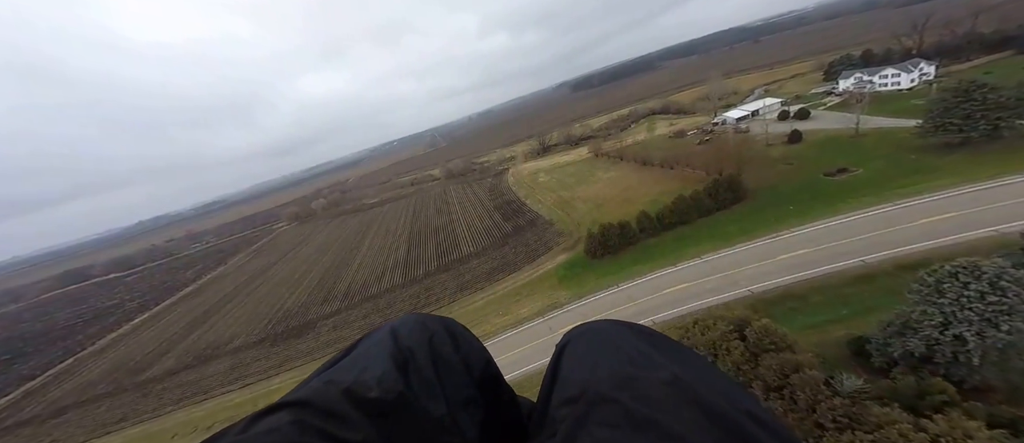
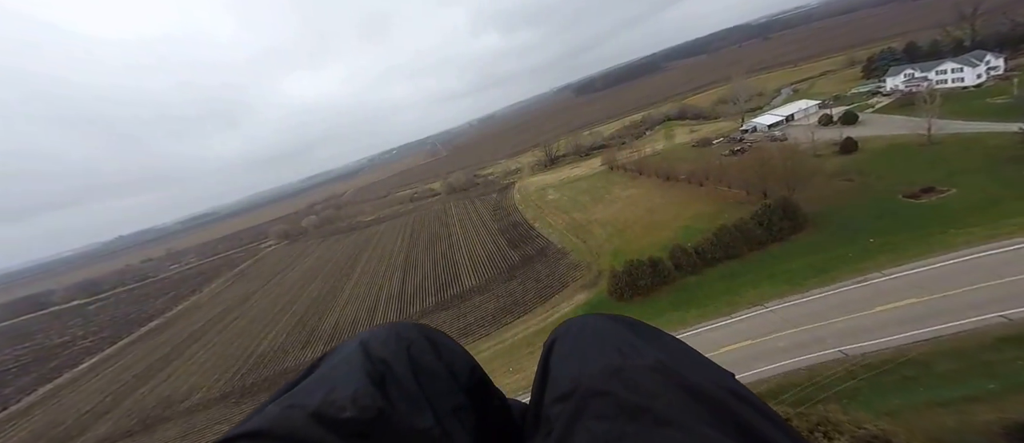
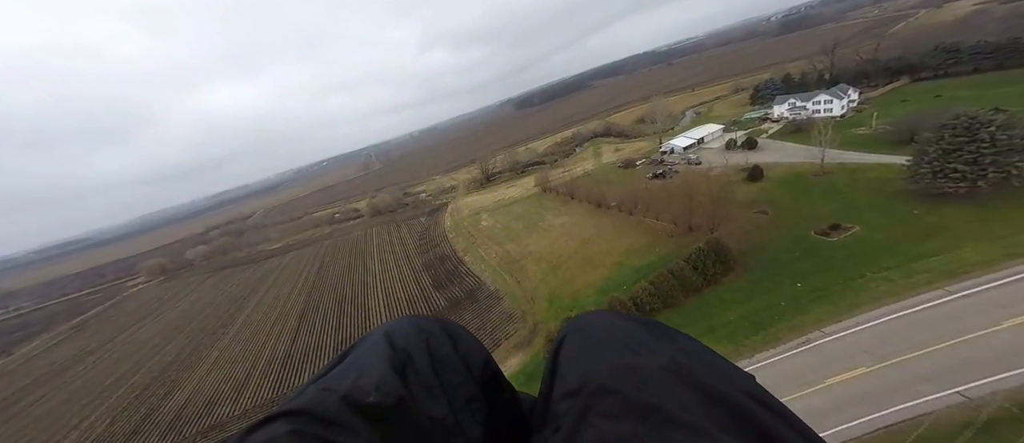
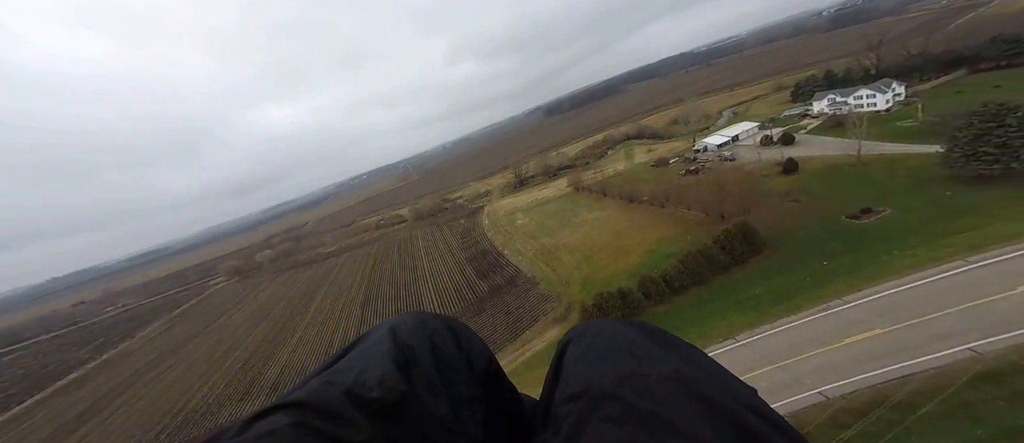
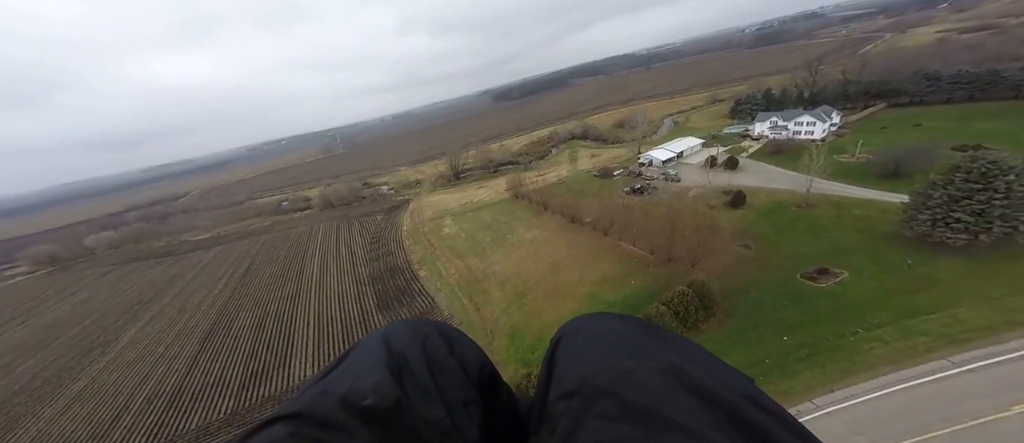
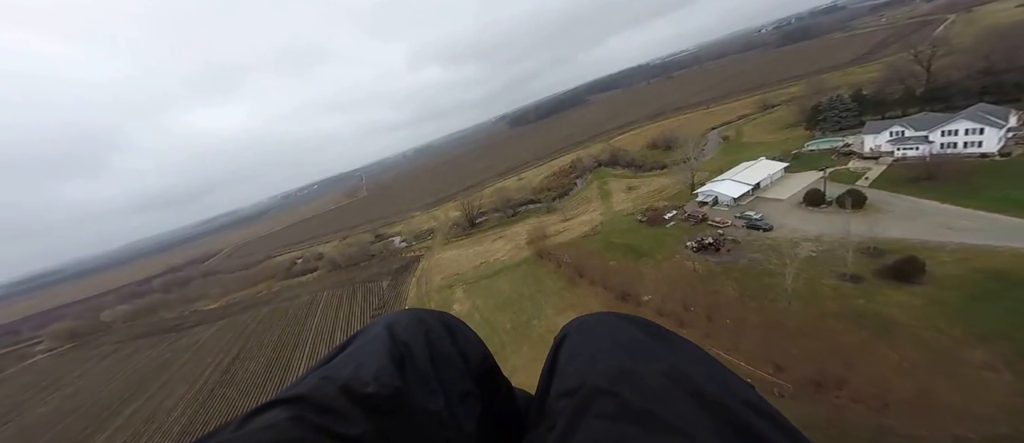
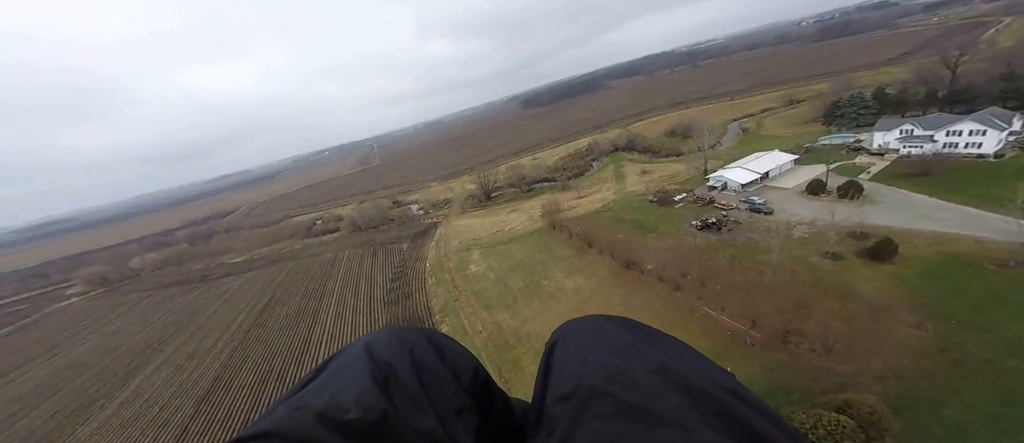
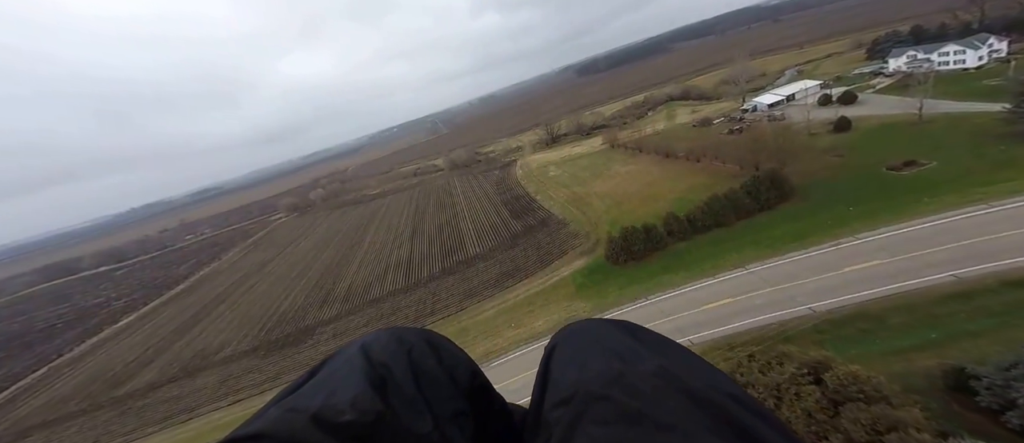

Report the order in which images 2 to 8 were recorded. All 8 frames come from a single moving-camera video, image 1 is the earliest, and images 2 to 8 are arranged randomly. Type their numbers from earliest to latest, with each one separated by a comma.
8, 2, 4, 3, 5, 7, 6
